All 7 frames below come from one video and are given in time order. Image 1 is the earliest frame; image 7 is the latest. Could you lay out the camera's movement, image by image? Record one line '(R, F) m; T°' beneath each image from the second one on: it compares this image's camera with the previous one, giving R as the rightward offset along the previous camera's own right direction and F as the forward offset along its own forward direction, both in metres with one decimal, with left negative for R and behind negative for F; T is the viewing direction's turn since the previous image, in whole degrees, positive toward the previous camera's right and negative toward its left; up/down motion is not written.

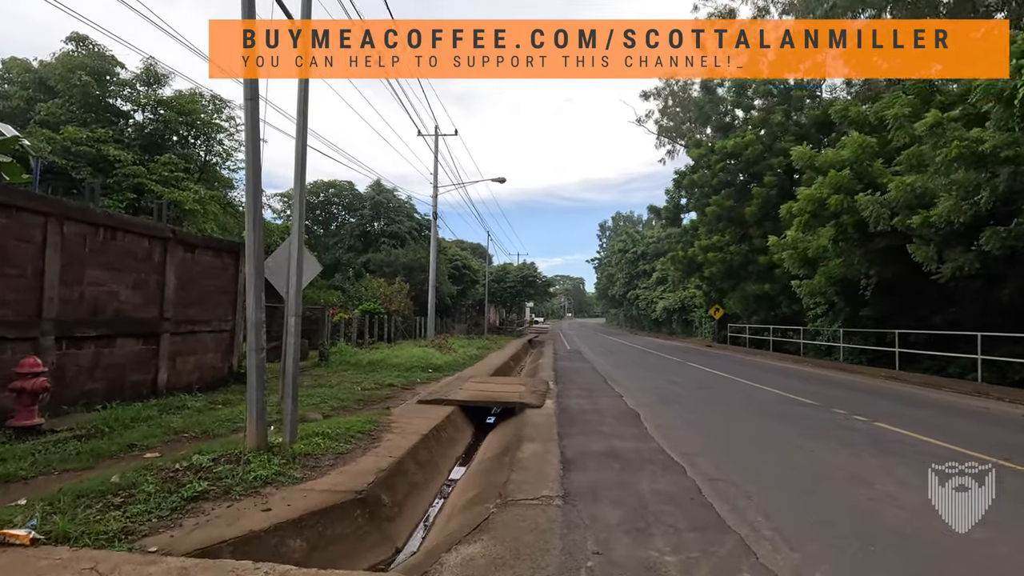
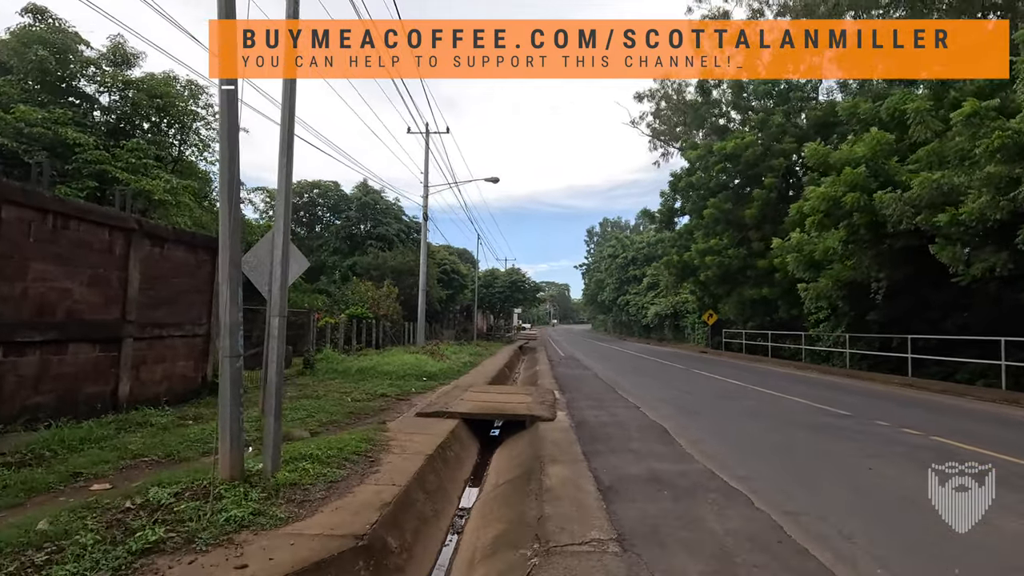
(-0.5, +1.1) m; +2°
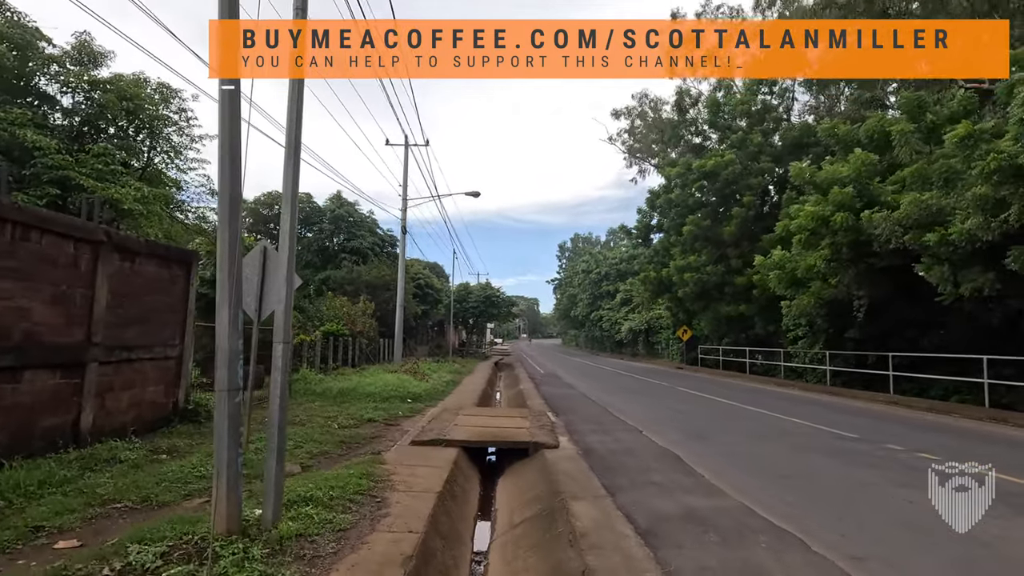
(-0.6, +0.5) m; +3°
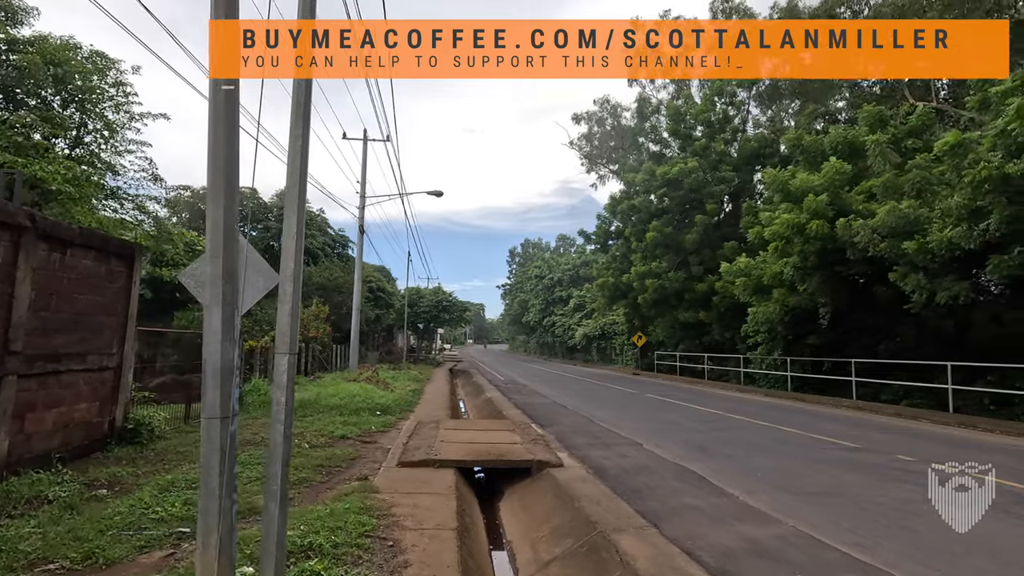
(-1.0, +1.0) m; +6°
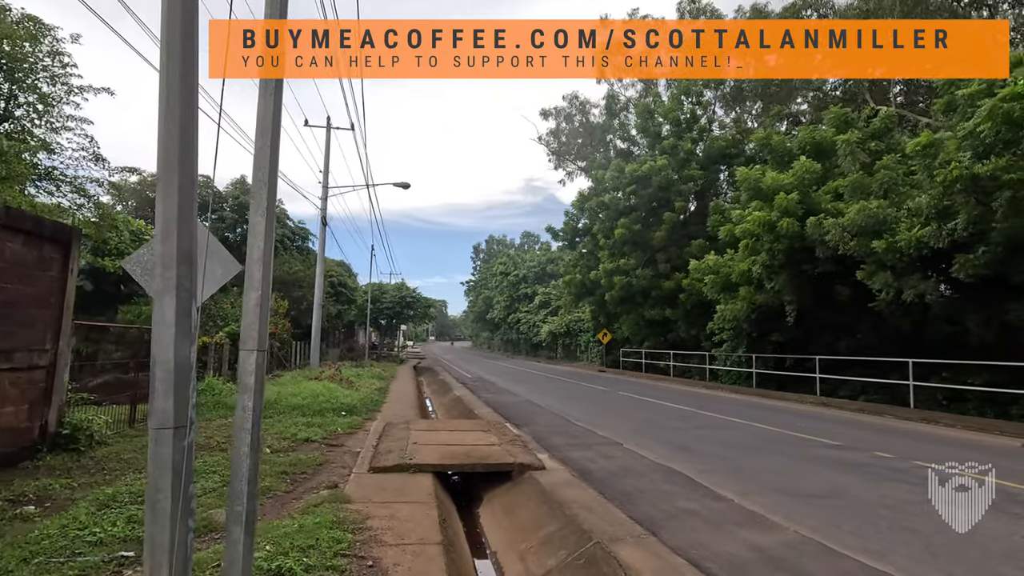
(-0.3, +0.5) m; +4°
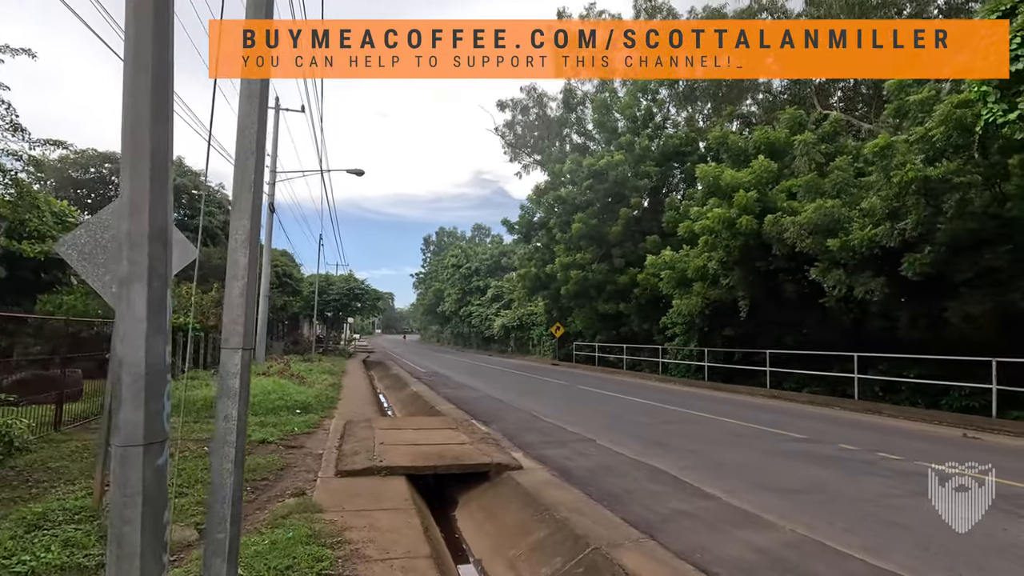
(-0.5, +0.4) m; +6°
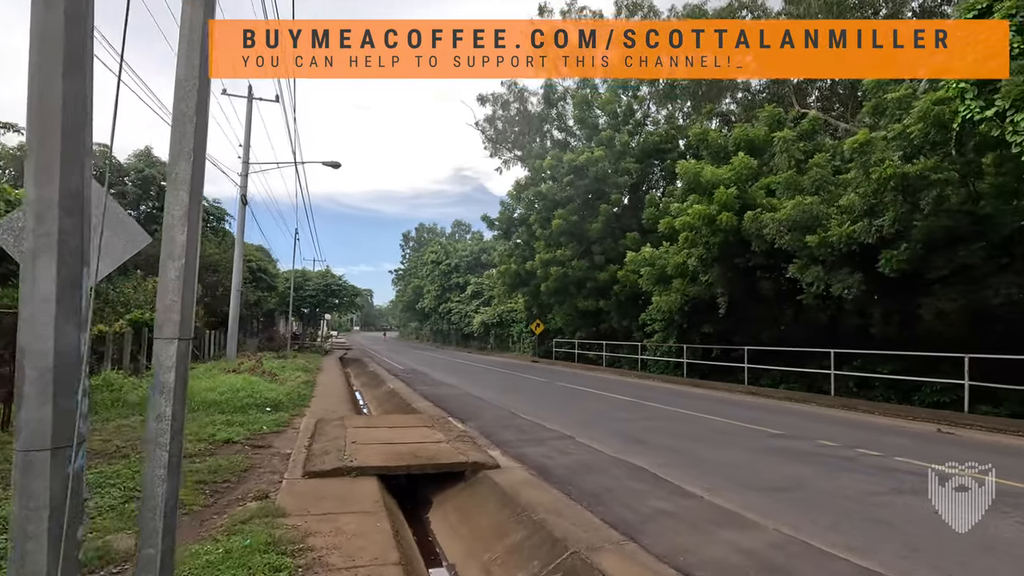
(0.0, +0.3) m; +2°
